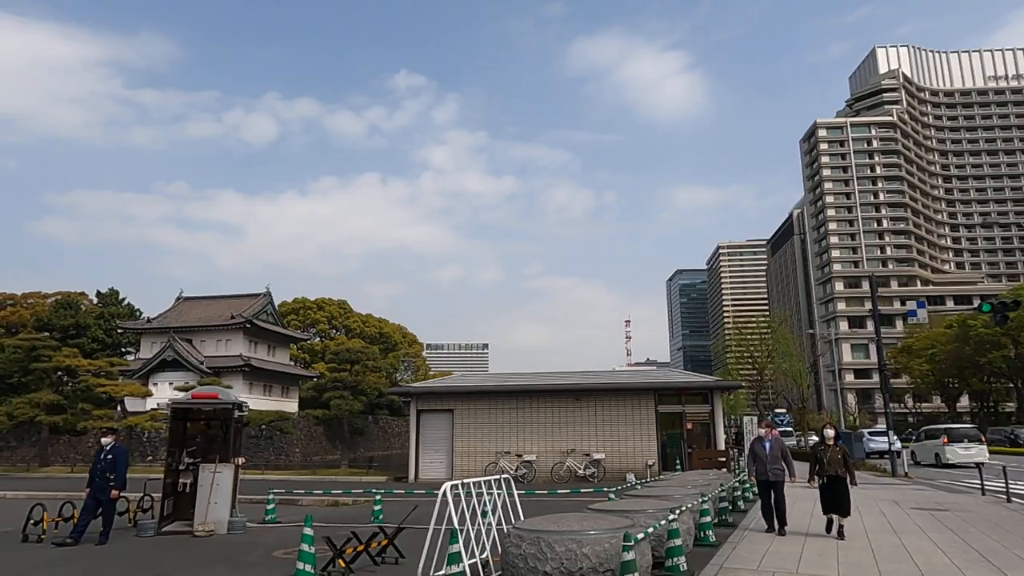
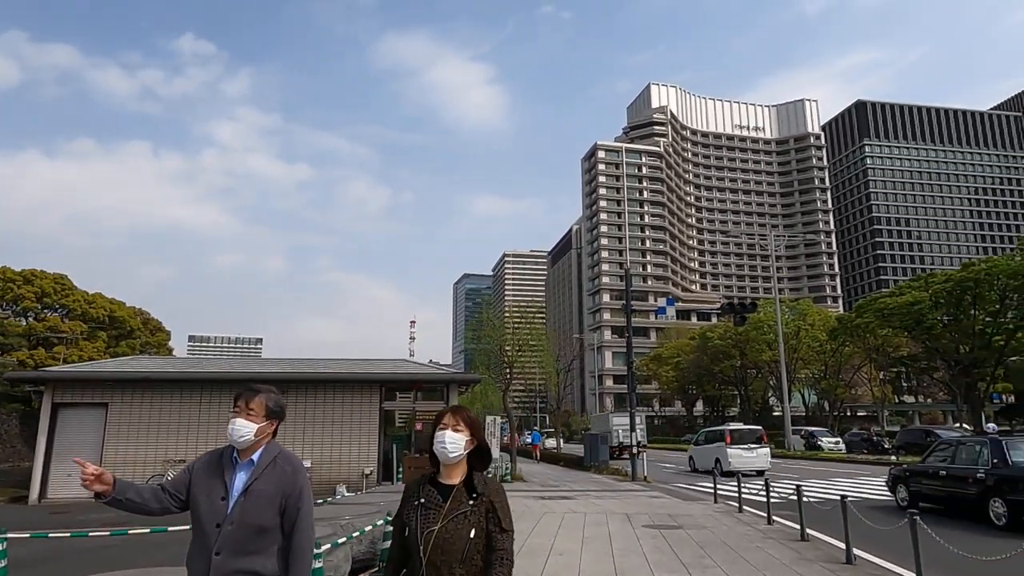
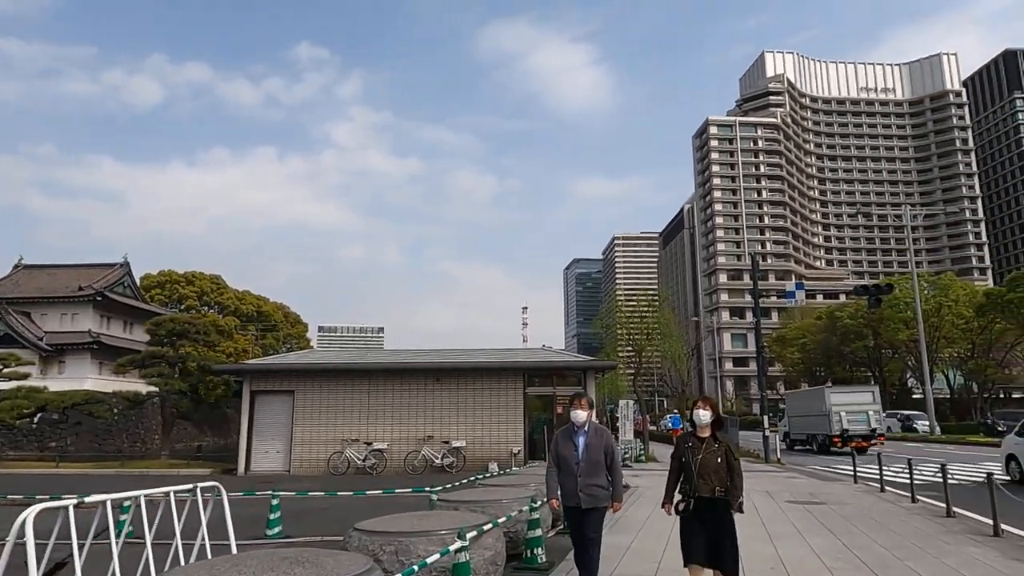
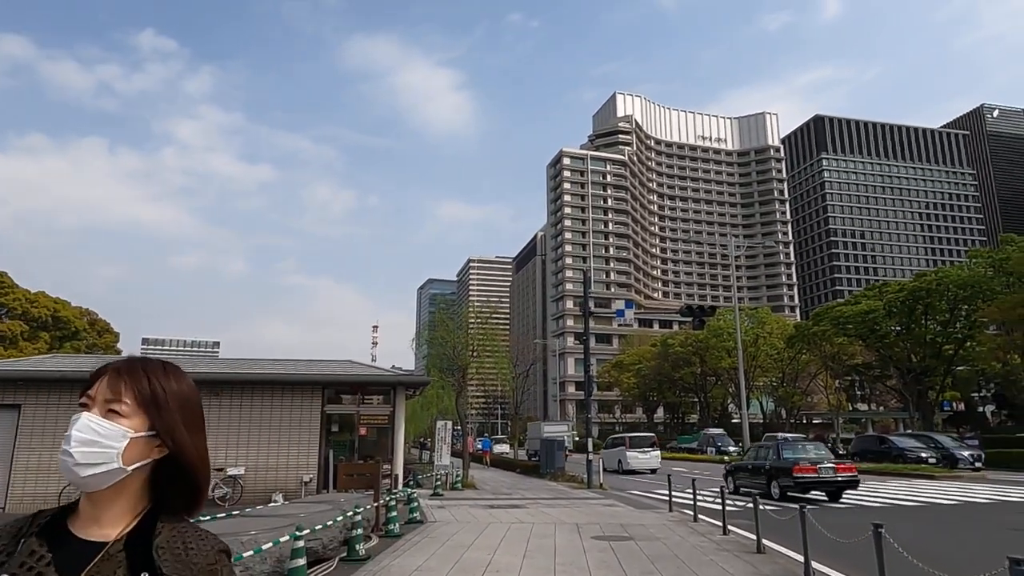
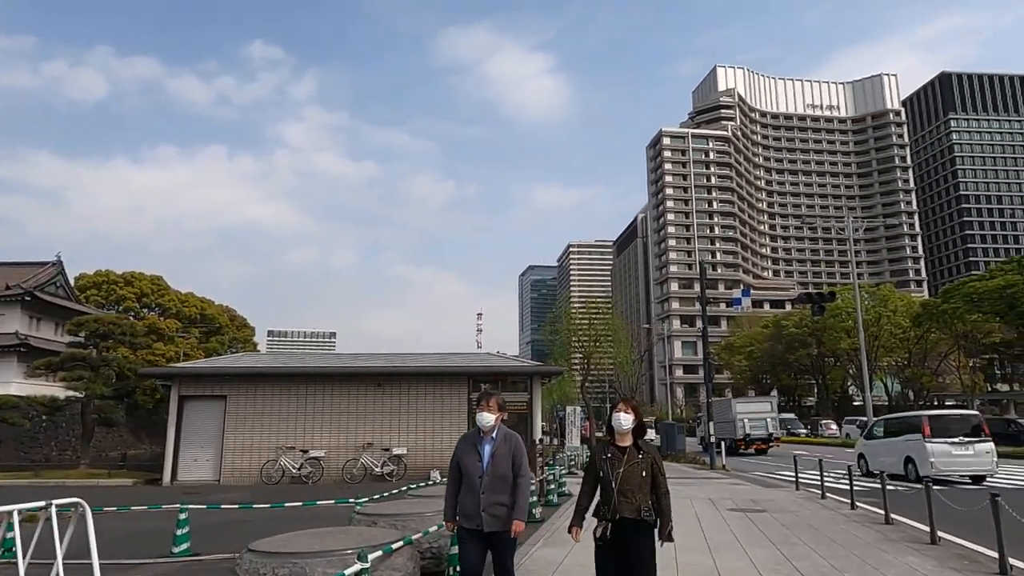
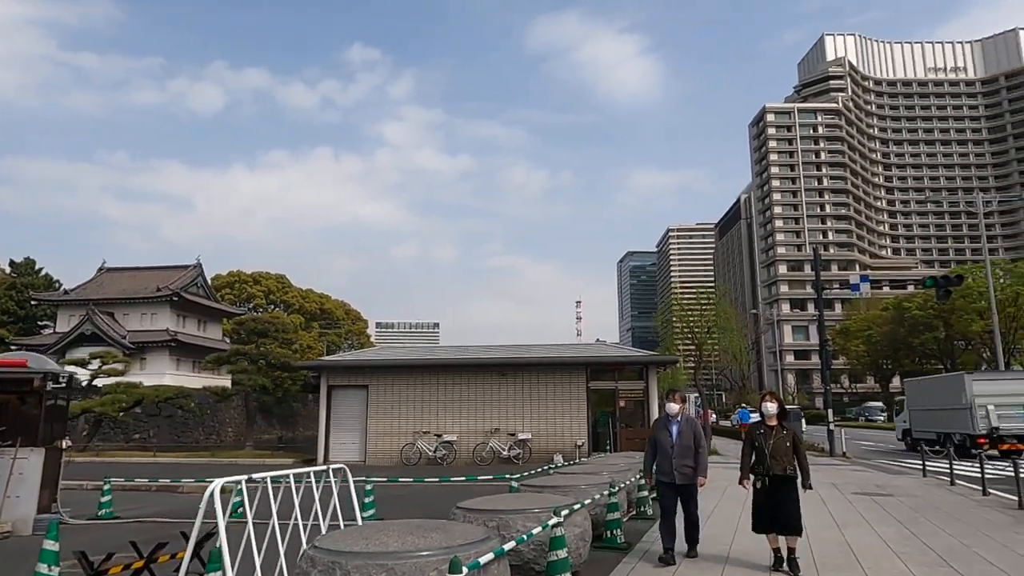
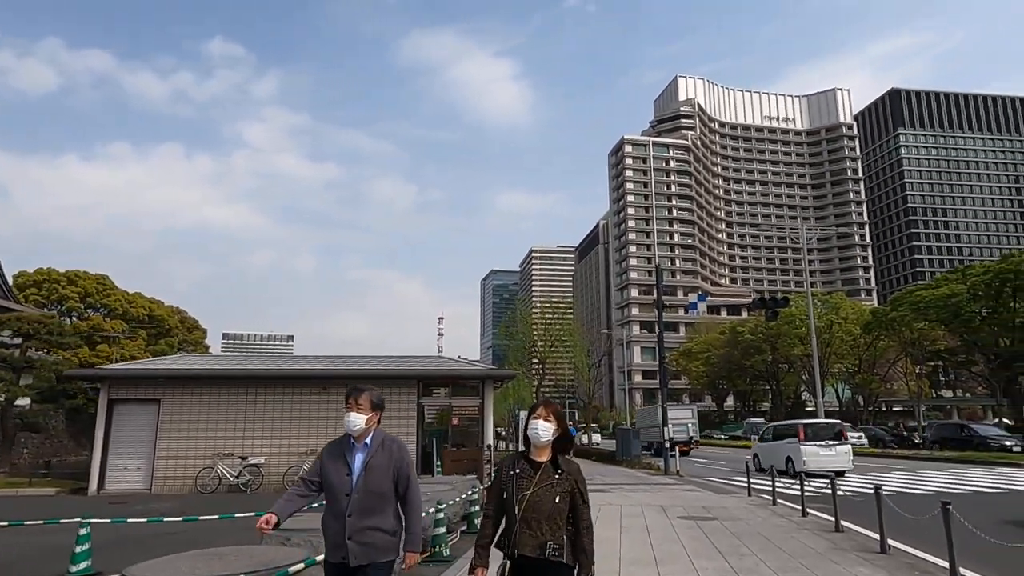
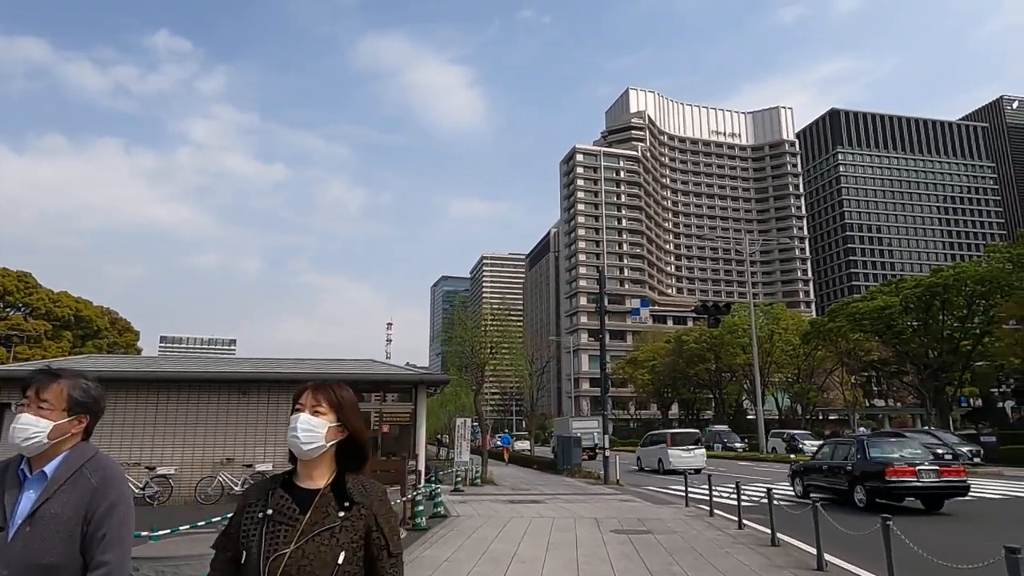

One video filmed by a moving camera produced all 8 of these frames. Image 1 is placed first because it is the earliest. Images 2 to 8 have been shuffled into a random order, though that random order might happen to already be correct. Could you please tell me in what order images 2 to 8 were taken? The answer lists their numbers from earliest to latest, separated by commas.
6, 3, 5, 7, 2, 8, 4
